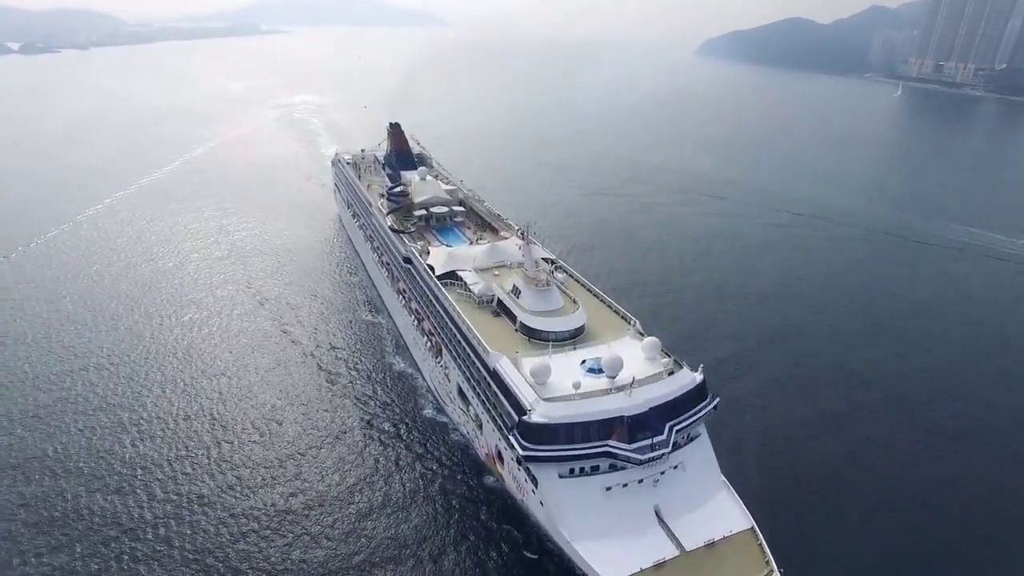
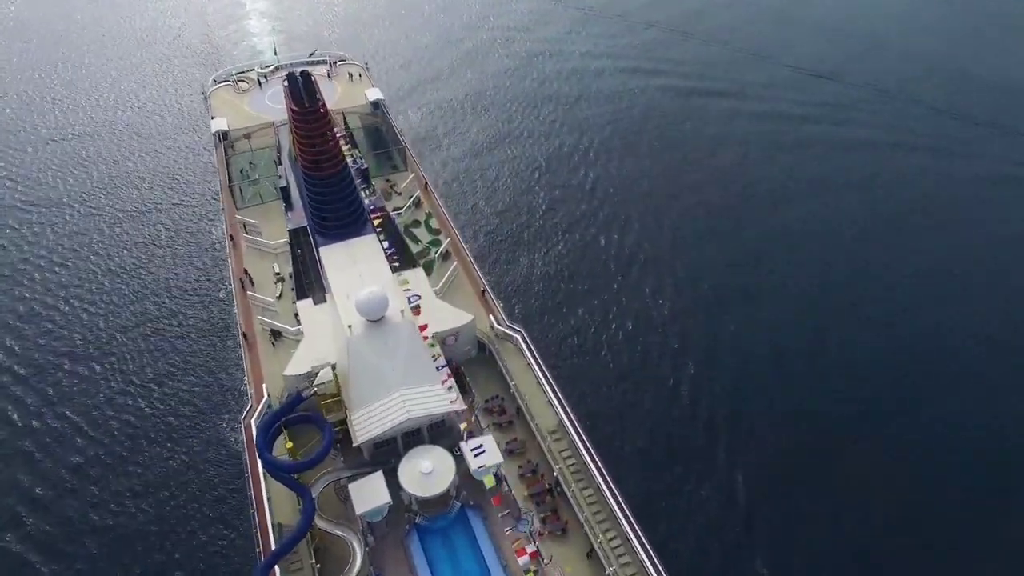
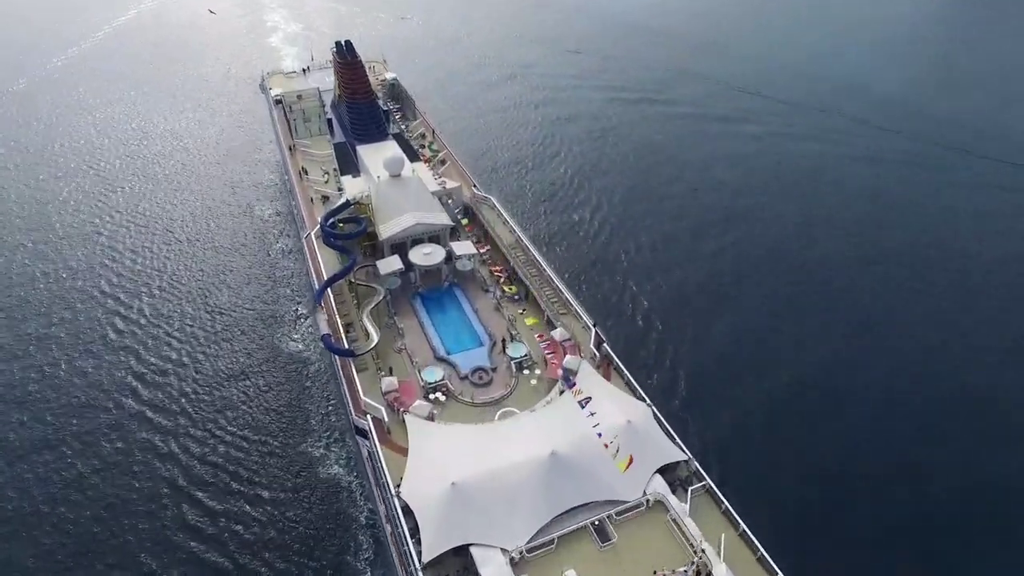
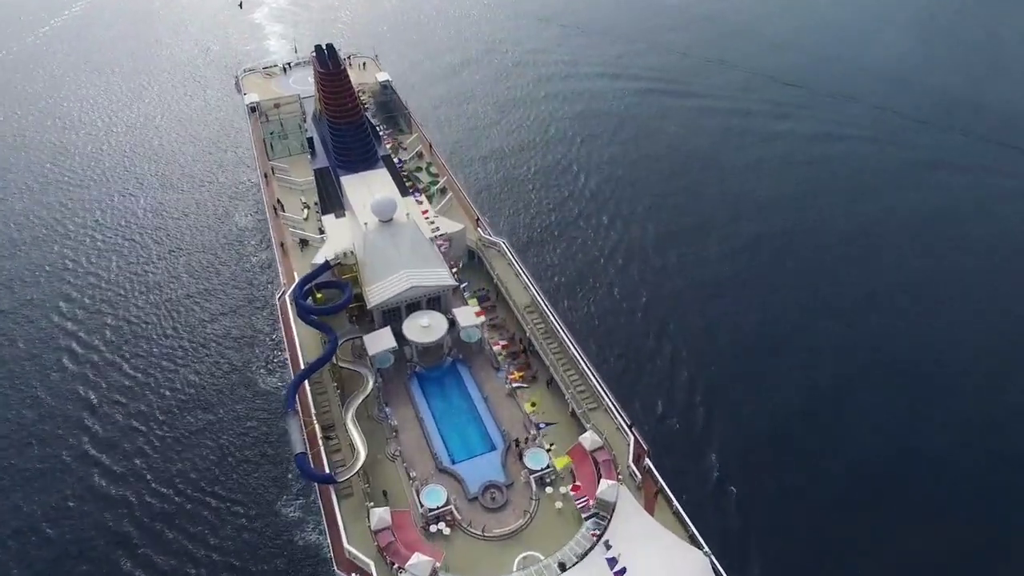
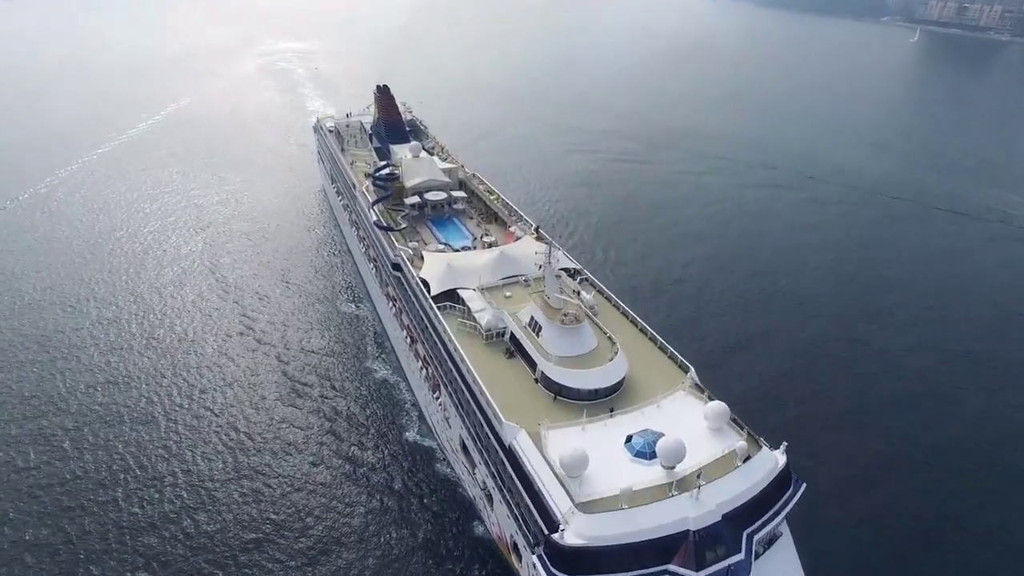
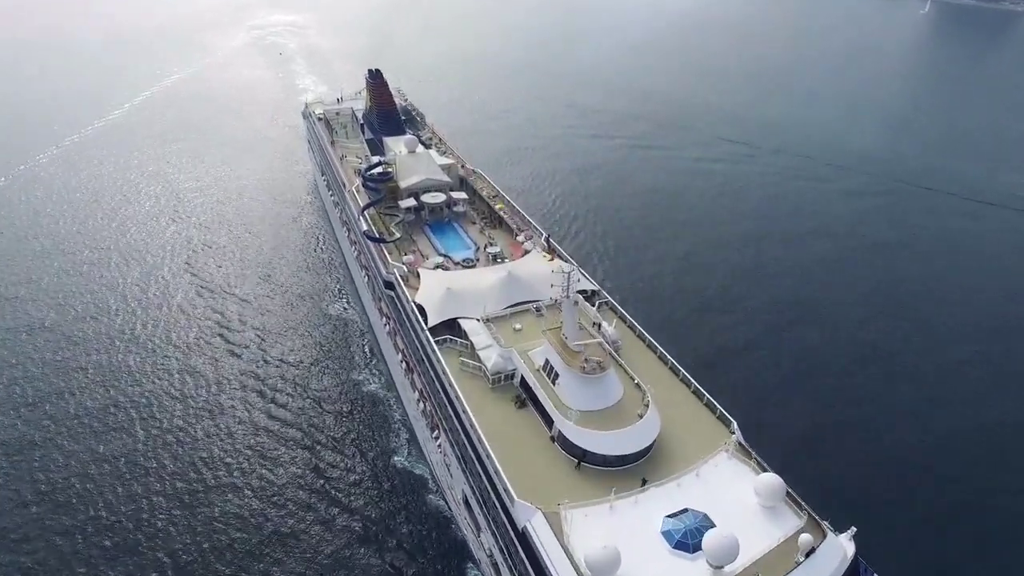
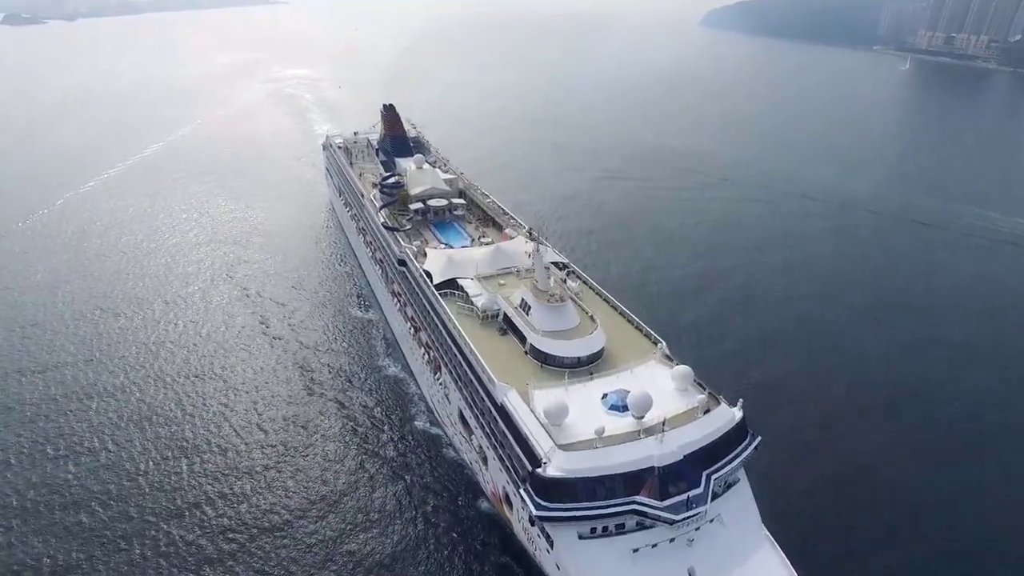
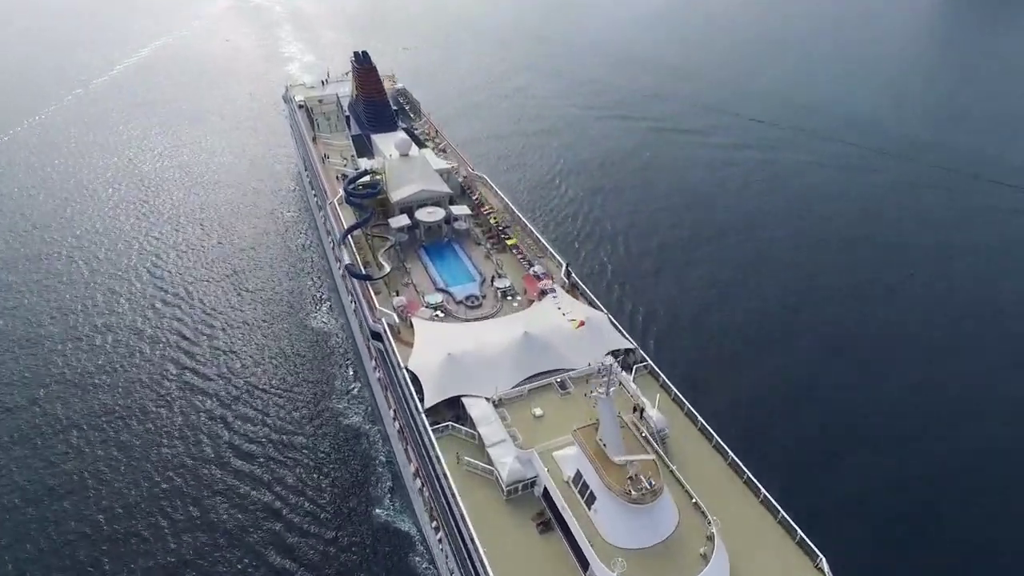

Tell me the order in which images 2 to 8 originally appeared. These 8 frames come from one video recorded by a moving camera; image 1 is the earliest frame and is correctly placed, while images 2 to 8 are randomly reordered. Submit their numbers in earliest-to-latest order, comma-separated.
7, 5, 6, 8, 3, 4, 2
